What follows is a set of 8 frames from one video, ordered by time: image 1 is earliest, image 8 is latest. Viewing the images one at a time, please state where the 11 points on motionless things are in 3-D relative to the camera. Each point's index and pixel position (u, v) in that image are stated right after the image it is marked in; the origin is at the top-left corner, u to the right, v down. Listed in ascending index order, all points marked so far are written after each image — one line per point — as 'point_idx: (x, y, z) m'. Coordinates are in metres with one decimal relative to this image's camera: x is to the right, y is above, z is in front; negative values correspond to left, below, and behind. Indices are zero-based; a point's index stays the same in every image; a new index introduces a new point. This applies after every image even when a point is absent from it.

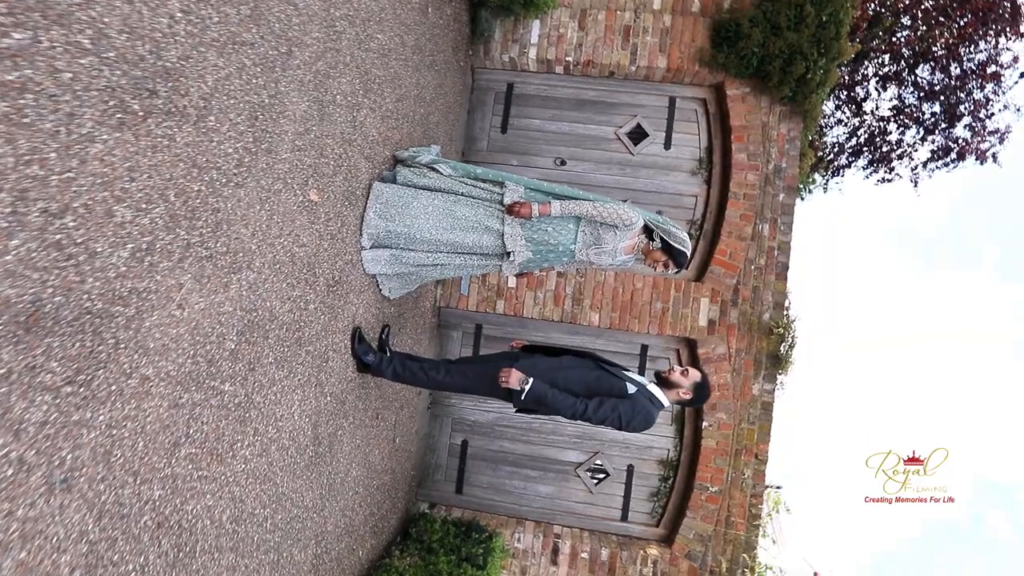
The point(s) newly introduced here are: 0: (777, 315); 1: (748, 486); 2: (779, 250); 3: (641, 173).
0: (+2.6, -0.3, +4.8) m
1: (+2.3, -1.9, +4.7) m
2: (+2.7, +0.4, +4.8) m
3: (+1.4, +1.2, +5.3) m
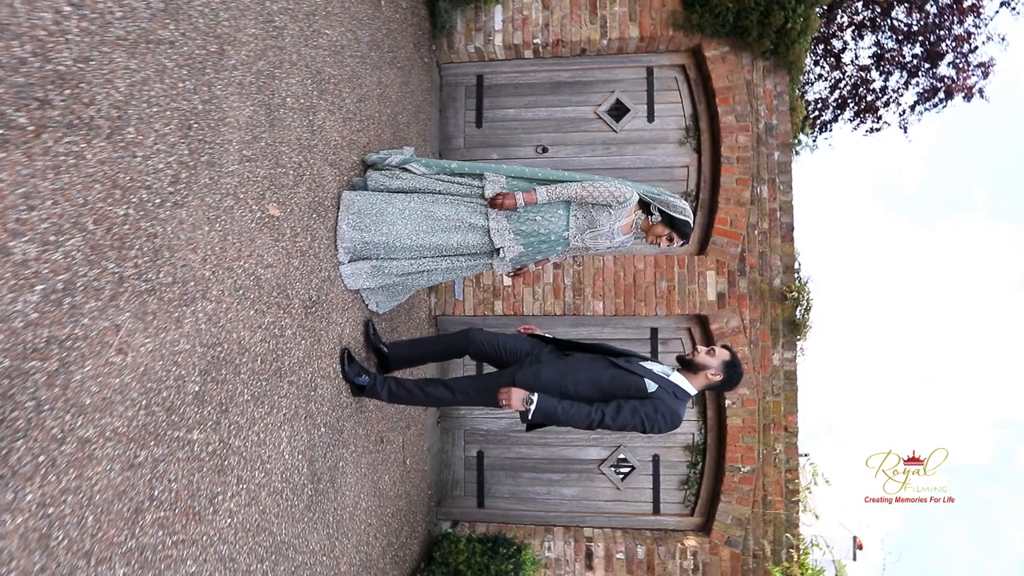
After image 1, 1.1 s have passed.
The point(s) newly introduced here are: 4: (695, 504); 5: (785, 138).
0: (+2.6, +0.1, +4.5) m
1: (+2.5, -1.6, +4.5) m
2: (+2.6, +0.7, +4.6) m
3: (+1.2, +1.4, +5.0) m
4: (+1.8, -2.1, +4.8) m
5: (+2.6, +1.4, +4.7) m
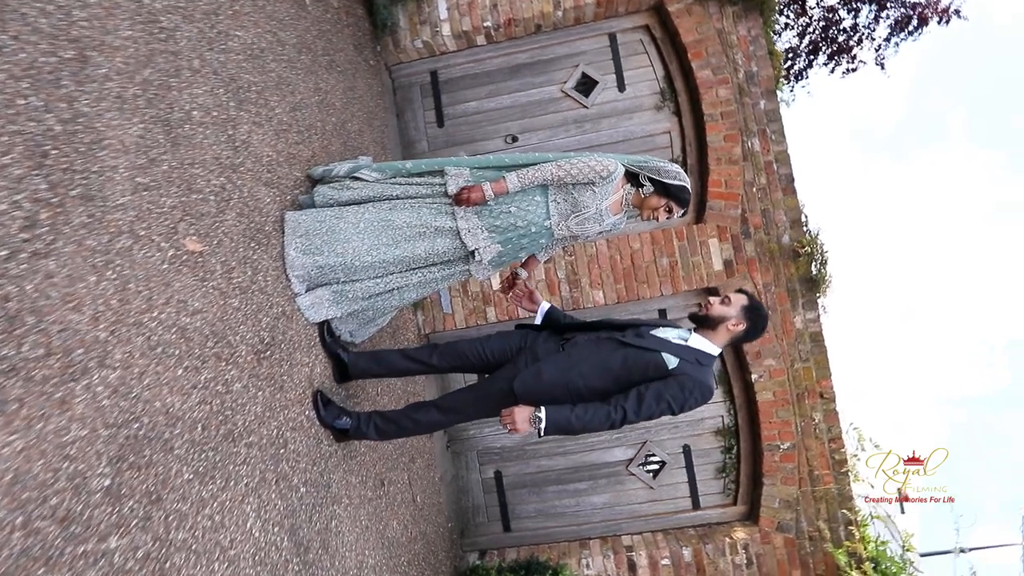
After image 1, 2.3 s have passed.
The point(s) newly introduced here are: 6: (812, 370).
0: (+2.5, +0.4, +4.2) m
1: (+2.6, -1.2, +4.1) m
2: (+2.3, +1.1, +4.3) m
3: (+0.9, +1.6, +4.7) m
4: (+2.0, -1.9, +4.4) m
5: (+2.3, +1.8, +4.3) m
6: (+2.6, -0.7, +4.1) m
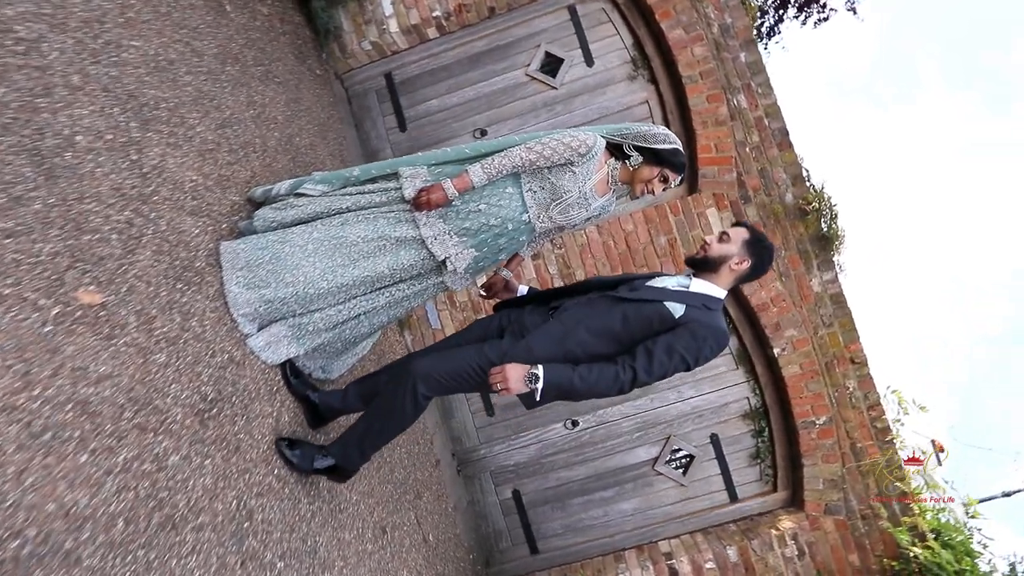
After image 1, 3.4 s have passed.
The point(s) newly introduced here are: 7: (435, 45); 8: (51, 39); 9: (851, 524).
0: (+2.3, +0.8, +3.8) m
1: (+2.7, -0.9, +3.8) m
2: (+2.1, +1.4, +3.9) m
3: (+0.6, +1.6, +4.3) m
4: (+2.2, -1.6, +4.0) m
5: (+1.9, +2.1, +4.0) m
6: (+2.6, -0.4, +3.8) m
7: (-0.7, +2.2, +4.4) m
8: (-1.6, +0.9, +1.7) m
9: (+2.6, -1.8, +3.7) m
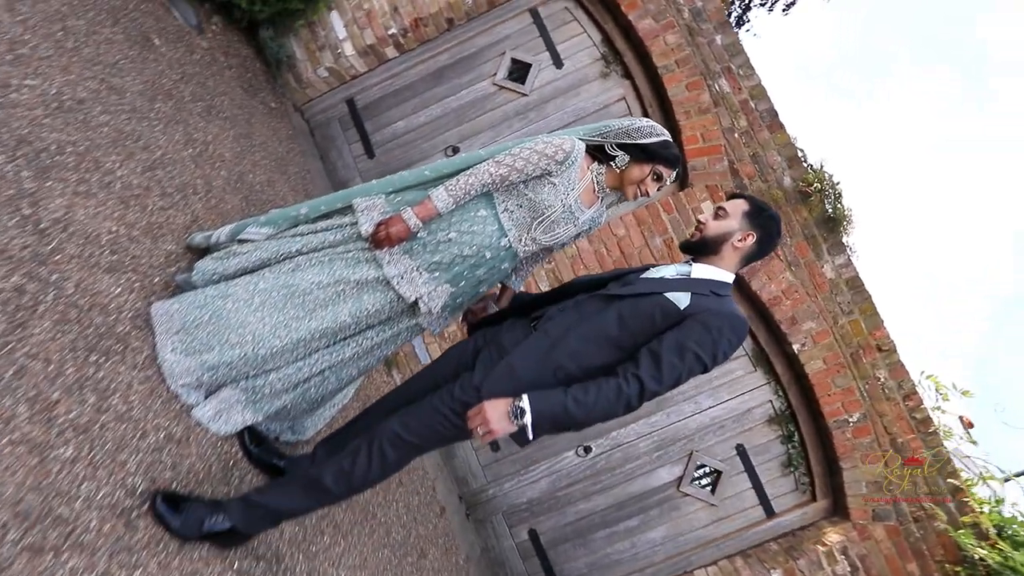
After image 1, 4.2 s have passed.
0: (+2.1, +0.8, +3.6) m
1: (+2.7, -0.7, +3.4) m
2: (+1.8, +1.4, +3.7) m
3: (+0.3, +1.5, +4.1) m
4: (+2.3, -1.5, +3.7) m
5: (+1.6, +2.1, +3.8) m
6: (+2.5, -0.3, +3.5) m
7: (-1.0, +2.0, +4.2) m
8: (-1.7, +0.6, +1.4) m
9: (+2.7, -1.7, +3.3) m
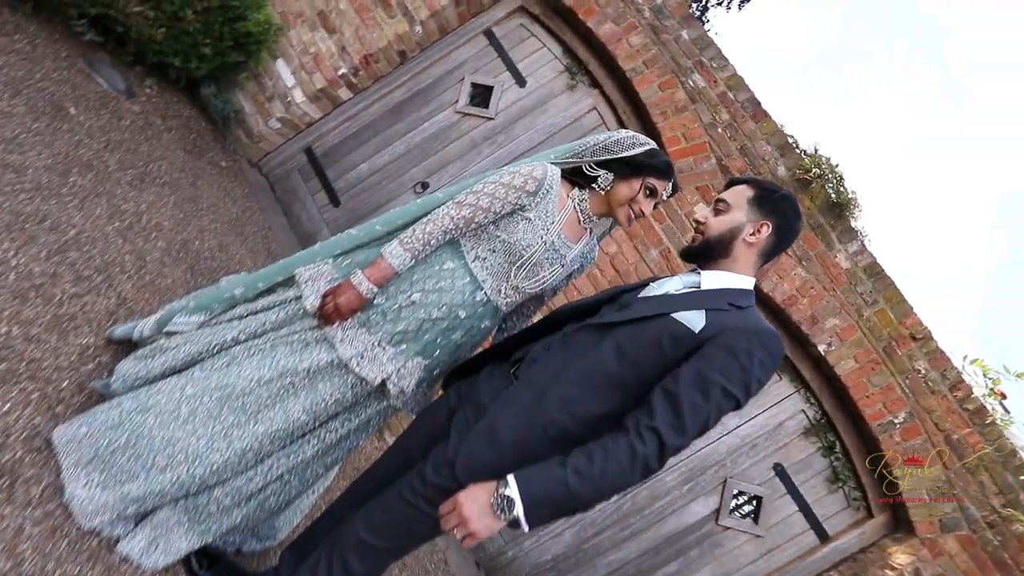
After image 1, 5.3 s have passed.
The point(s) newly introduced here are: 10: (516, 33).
0: (+1.9, +0.9, +3.3) m
1: (+2.7, -0.6, +3.1) m
2: (+1.6, +1.4, +3.4) m
3: (+0.1, +1.3, +3.9) m
4: (+2.4, -1.4, +3.3) m
5: (+1.3, +2.0, +3.6) m
6: (+2.5, -0.2, +3.2) m
7: (-1.3, +1.5, +4.0) m
8: (-1.9, +0.2, +1.1) m
9: (+2.8, -1.5, +2.9) m
10: (0.0, +2.1, +3.9) m
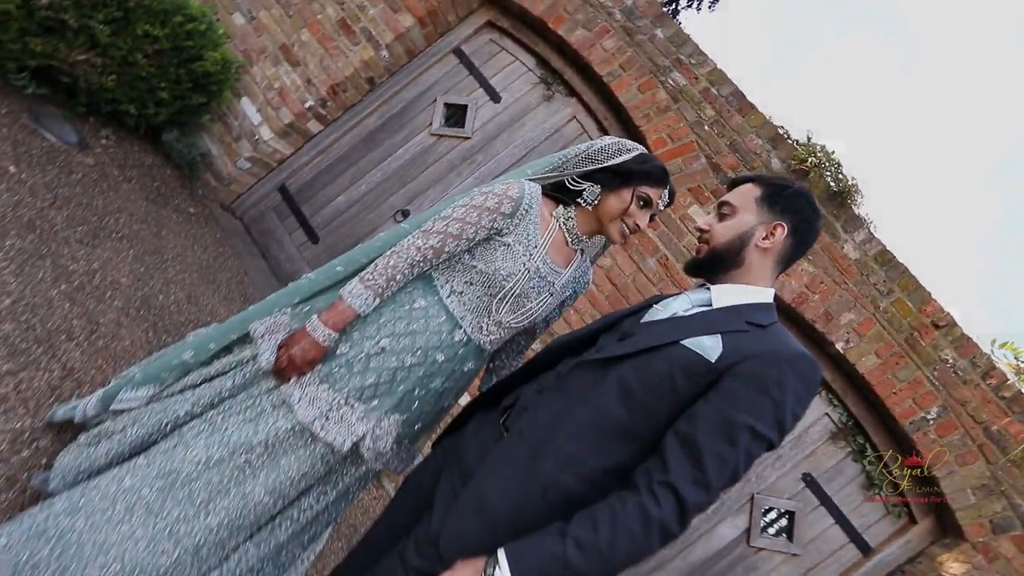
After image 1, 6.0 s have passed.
0: (+1.8, +0.9, +3.2) m
1: (+2.7, -0.5, +2.9) m
2: (+1.4, +1.4, +3.3) m
3: (-0.1, +1.1, +3.7) m
4: (+2.5, -1.4, +3.1) m
5: (+1.0, +2.0, +3.4) m
6: (+2.4, -0.1, +3.0) m
7: (-1.5, +1.2, +3.8) m
8: (-1.9, 0.0, +0.9) m
9: (+2.9, -1.4, +2.7) m
10: (-0.2, +1.9, +3.8) m
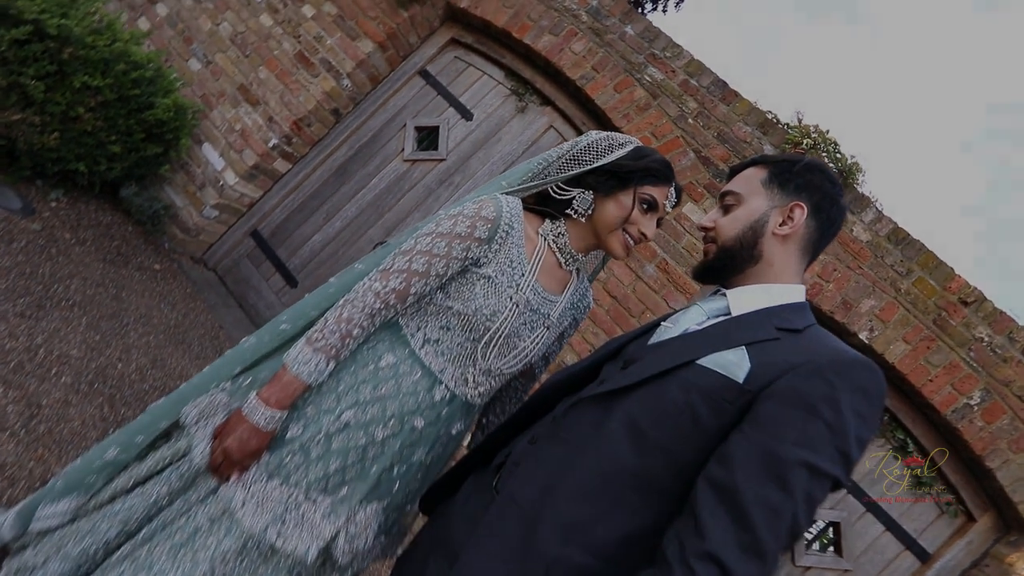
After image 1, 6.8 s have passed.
0: (+1.6, +0.9, +3.0) m
1: (+2.7, -0.3, +2.7) m
2: (+1.2, +1.4, +3.1) m
3: (-0.3, +0.9, +3.5) m
4: (+2.6, -1.2, +2.8) m
5: (+0.7, +1.9, +3.3) m
6: (+2.4, 0.0, +2.8) m
7: (-1.7, +0.8, +3.7) m
8: (-1.9, -0.3, +0.7) m
9: (+3.0, -1.2, +2.4) m
10: (-0.5, +1.7, +3.6) m
